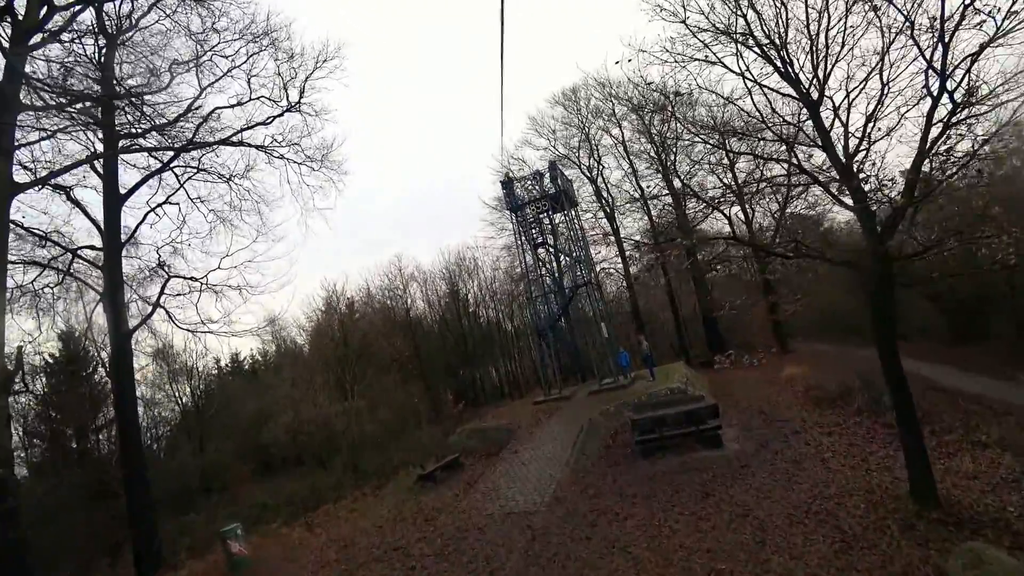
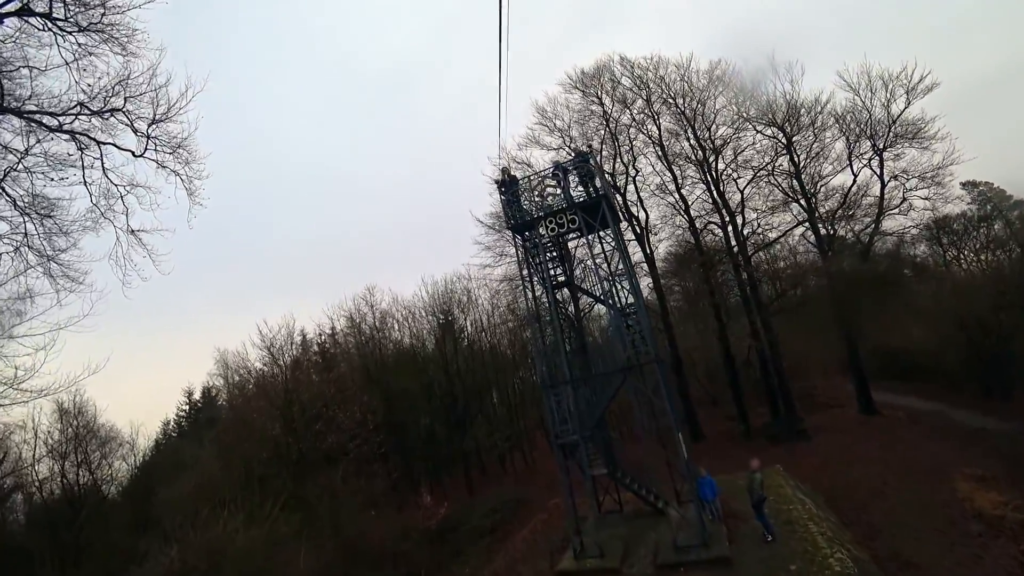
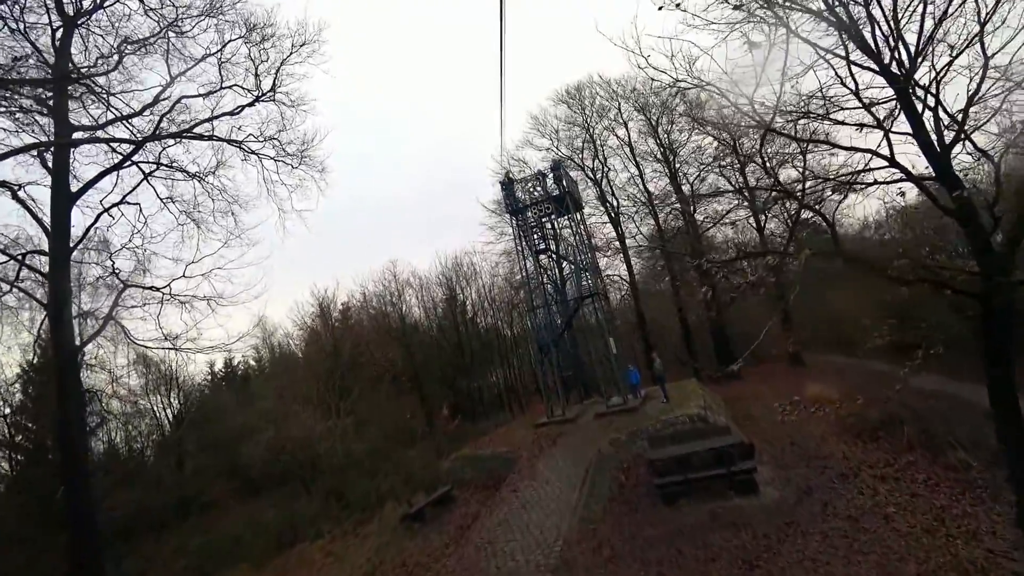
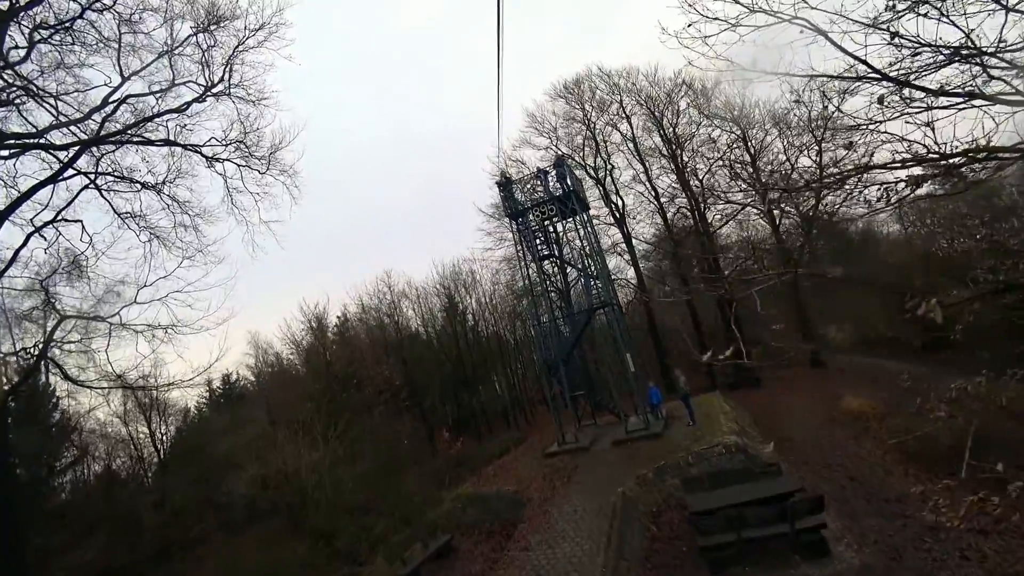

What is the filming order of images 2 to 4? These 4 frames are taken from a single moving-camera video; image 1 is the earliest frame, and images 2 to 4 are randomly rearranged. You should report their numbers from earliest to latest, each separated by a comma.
3, 4, 2
